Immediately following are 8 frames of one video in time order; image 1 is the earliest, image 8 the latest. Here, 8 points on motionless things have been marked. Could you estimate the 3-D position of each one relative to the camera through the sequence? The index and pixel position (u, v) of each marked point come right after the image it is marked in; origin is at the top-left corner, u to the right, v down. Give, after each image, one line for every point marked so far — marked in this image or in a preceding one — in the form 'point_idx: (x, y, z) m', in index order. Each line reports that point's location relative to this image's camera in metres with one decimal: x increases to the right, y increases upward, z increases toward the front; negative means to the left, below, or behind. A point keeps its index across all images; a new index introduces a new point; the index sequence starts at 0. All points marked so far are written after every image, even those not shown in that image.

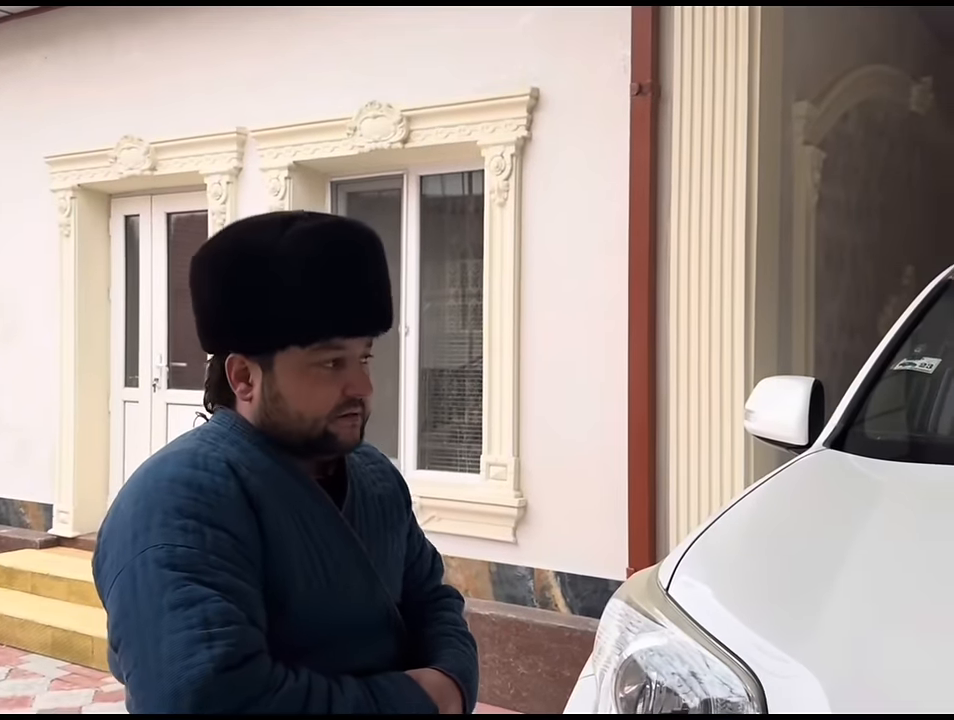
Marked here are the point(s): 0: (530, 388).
0: (+0.3, -0.2, +2.6) m
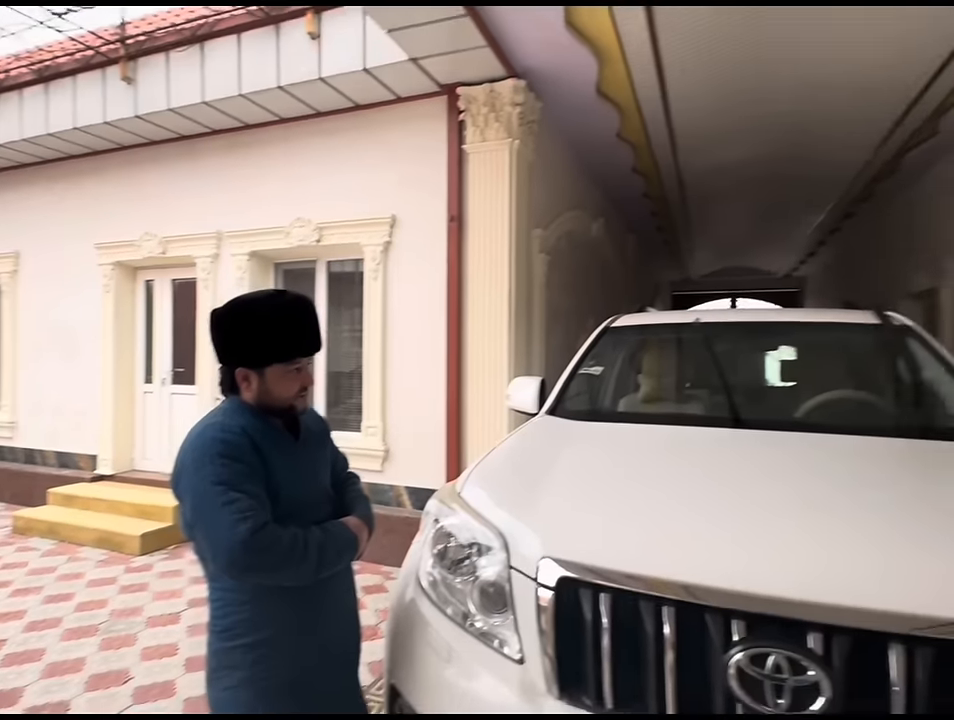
0: (-0.6, -0.2, +4.4) m
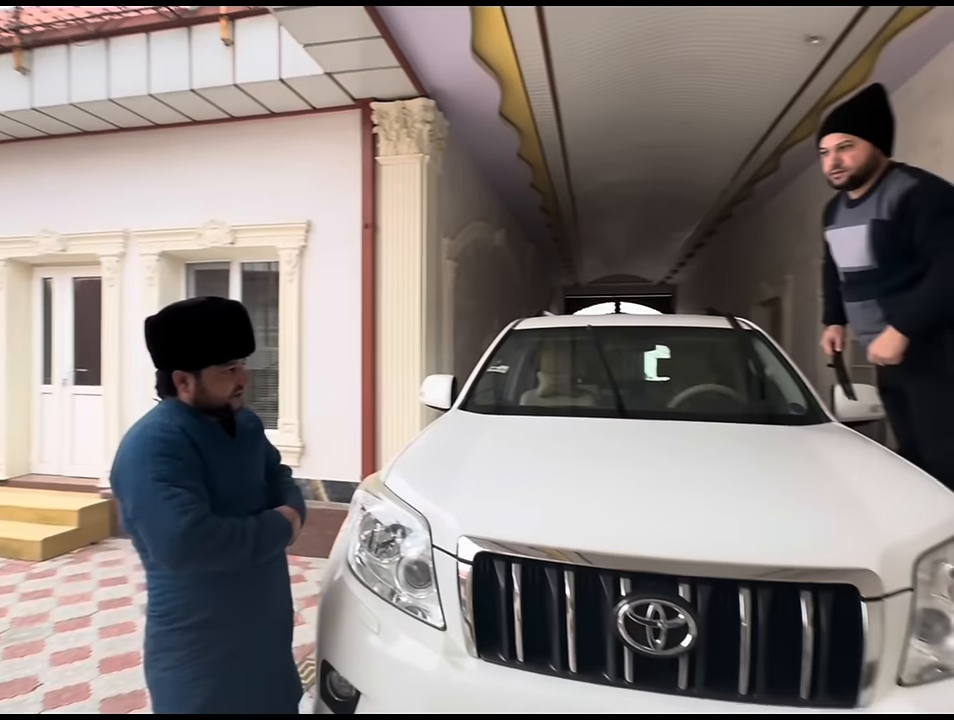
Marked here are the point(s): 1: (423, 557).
0: (-1.4, -0.2, +4.6) m
1: (-0.1, -0.5, +1.4) m
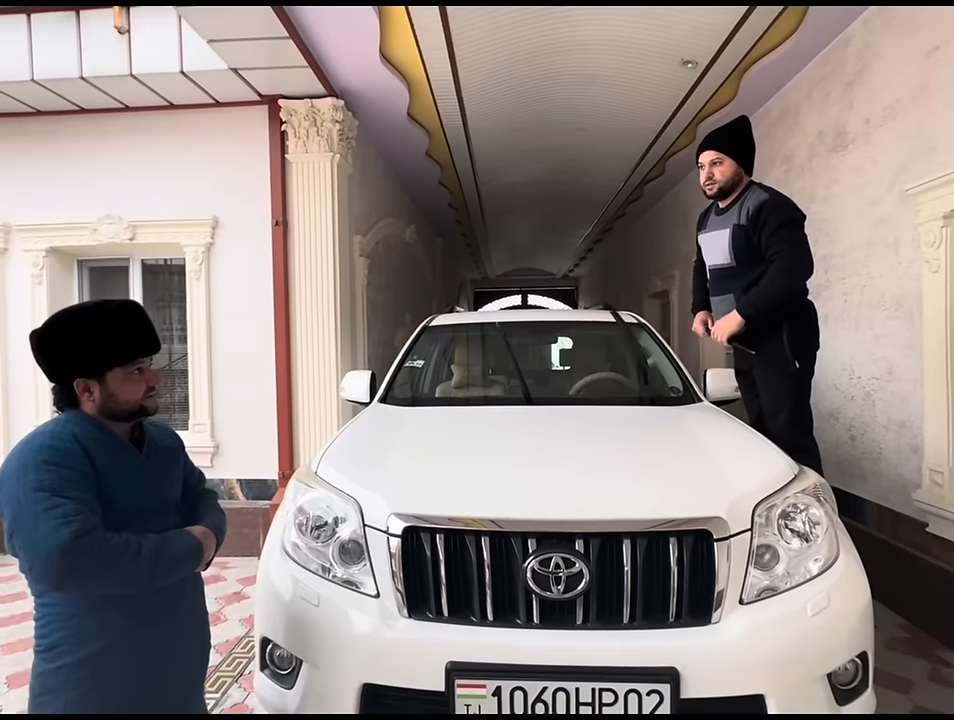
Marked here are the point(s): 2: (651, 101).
0: (-2.0, -0.2, +4.6) m
1: (-0.3, -0.5, +1.6) m
2: (+1.4, +2.1, +4.7) m
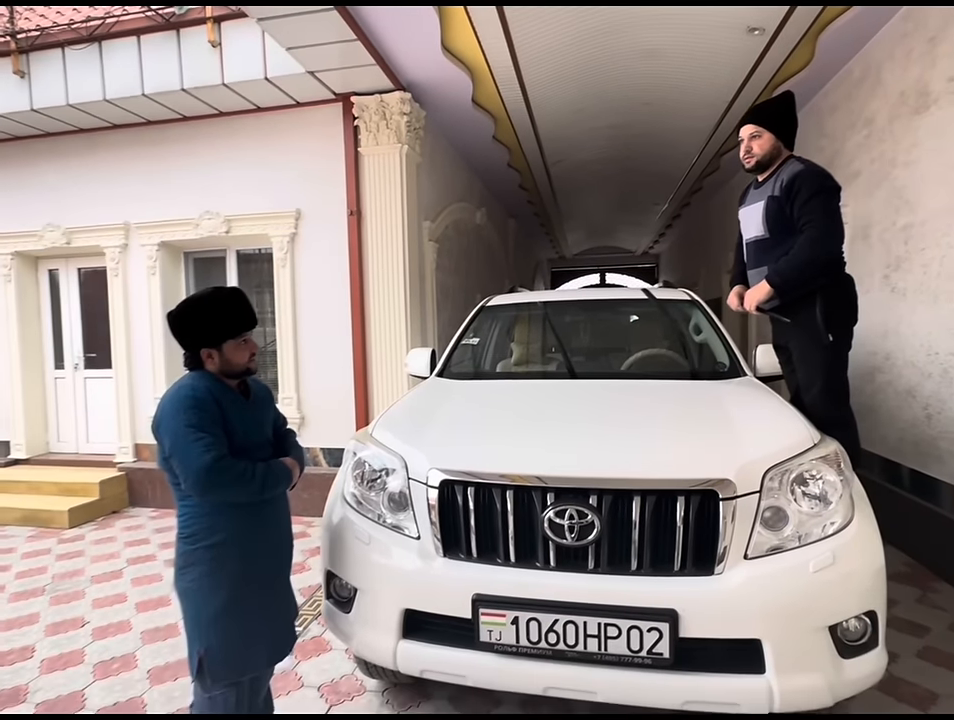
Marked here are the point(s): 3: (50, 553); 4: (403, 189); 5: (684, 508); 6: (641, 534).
0: (-1.5, -0.1, +5.0) m
1: (-0.2, -0.4, +1.9) m
2: (+1.9, +2.3, +4.5) m
3: (-3.1, -1.4, +4.1) m
4: (-0.6, +1.4, +4.7) m
5: (+0.6, -0.4, +1.6) m
6: (+0.5, -0.5, +1.6) m
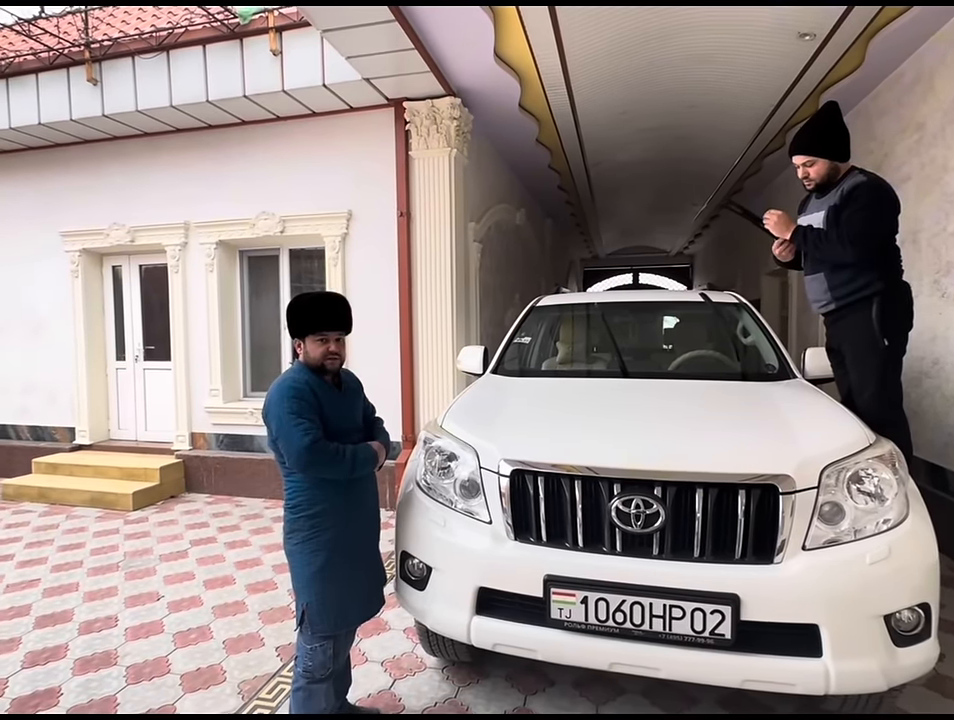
0: (-1.1, 0.0, +5.2) m
1: (0.0, -0.4, +2.0) m
2: (+2.3, +2.3, +4.6) m
3: (-2.8, -1.3, +4.4) m
4: (-0.2, +1.4, +4.8) m
5: (+0.8, -0.4, +1.7) m
6: (+0.7, -0.5, +1.8) m
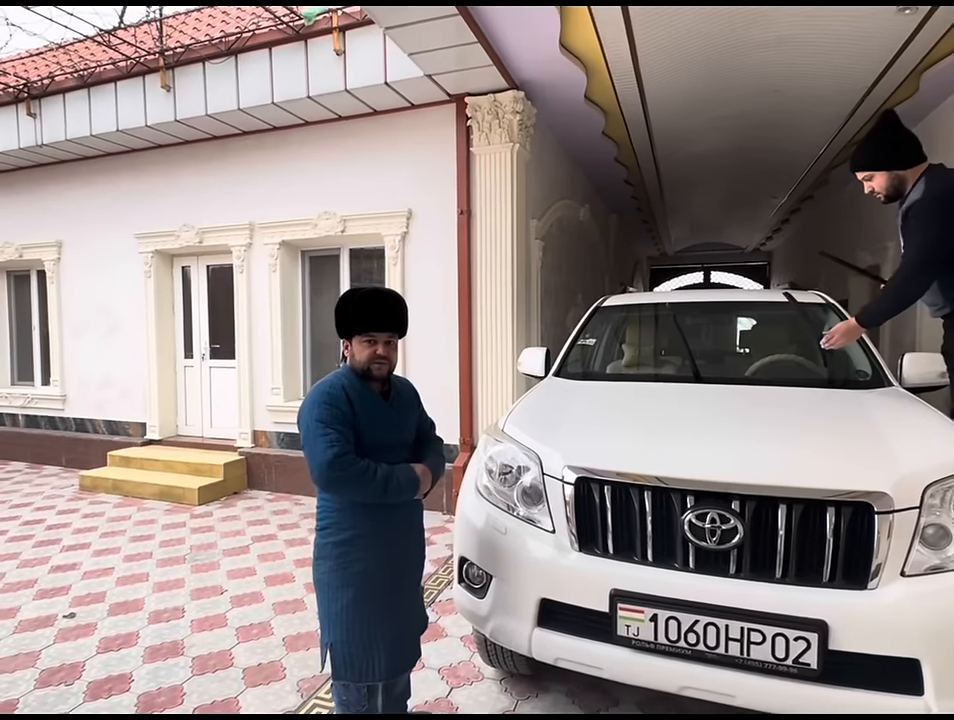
0: (-0.6, 0.0, +5.2) m
1: (+0.2, -0.4, +1.9) m
2: (+2.8, +2.2, +4.2) m
3: (-2.3, -1.3, +4.5) m
4: (+0.3, +1.4, +4.7) m
5: (+1.0, -0.4, +1.5) m
6: (+0.9, -0.5, +1.5) m
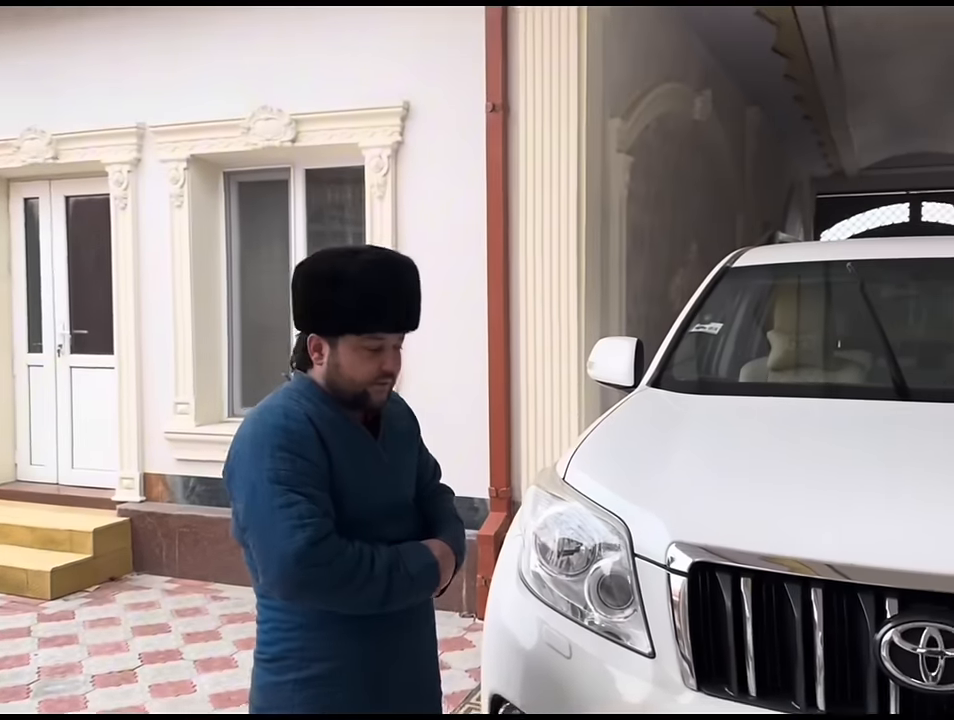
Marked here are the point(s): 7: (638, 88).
0: (-0.4, 0.0, +3.1) m
1: (+0.5, -0.5, -0.1) m
2: (+3.0, +2.2, +2.2) m
3: (-2.1, -1.3, +2.4) m
4: (+0.5, +1.4, +2.7) m
5: (+1.4, -0.5, -0.4) m
6: (+1.2, -0.6, -0.4) m
7: (+0.9, +1.7, +3.8) m
